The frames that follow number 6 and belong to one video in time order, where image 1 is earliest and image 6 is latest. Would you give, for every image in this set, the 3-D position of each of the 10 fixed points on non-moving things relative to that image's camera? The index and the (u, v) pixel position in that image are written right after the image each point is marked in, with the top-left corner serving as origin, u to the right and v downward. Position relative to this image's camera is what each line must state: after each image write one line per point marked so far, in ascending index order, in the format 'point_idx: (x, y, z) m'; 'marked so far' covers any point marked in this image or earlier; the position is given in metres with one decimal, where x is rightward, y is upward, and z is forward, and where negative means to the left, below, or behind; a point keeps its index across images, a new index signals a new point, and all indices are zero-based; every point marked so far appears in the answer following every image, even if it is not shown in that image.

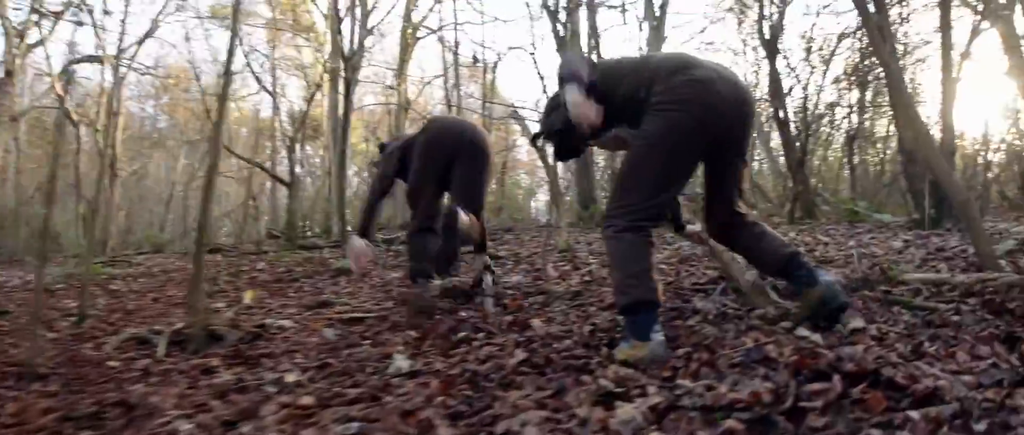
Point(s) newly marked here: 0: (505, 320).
0: (0.0, -0.5, +3.7) m
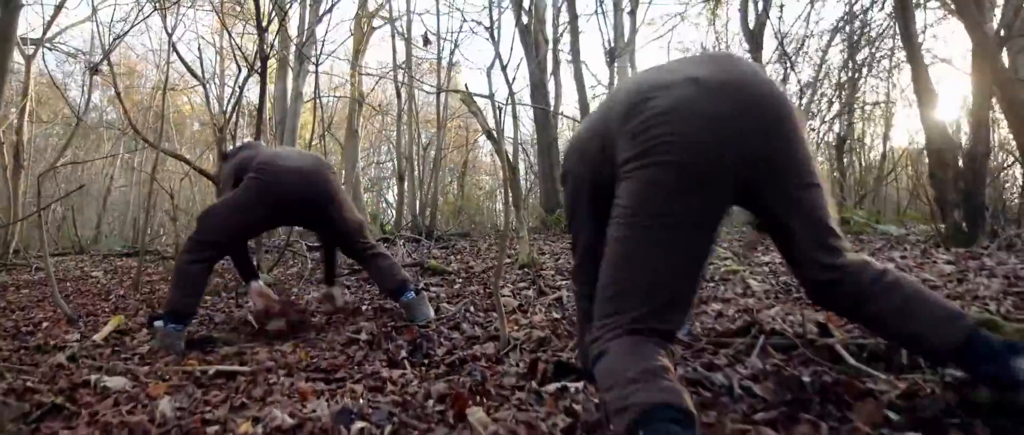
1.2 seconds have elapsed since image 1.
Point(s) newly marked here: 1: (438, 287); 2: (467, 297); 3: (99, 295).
0: (-0.2, -0.5, +2.4) m
1: (-0.5, -0.4, +5.3) m
2: (-0.2, -0.4, +4.5) m
3: (-3.6, -0.7, +7.2) m
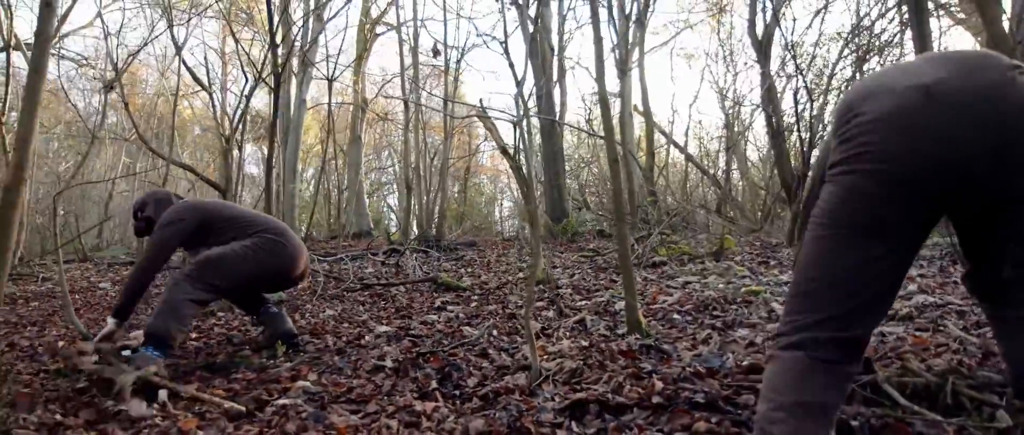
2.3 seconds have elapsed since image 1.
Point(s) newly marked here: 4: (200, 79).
0: (-0.1, -0.6, +2.4) m
1: (-0.4, -0.6, +5.3) m
2: (-0.1, -0.5, +4.5) m
3: (-3.5, -0.8, +7.2) m
4: (-3.4, +1.5, +9.0) m
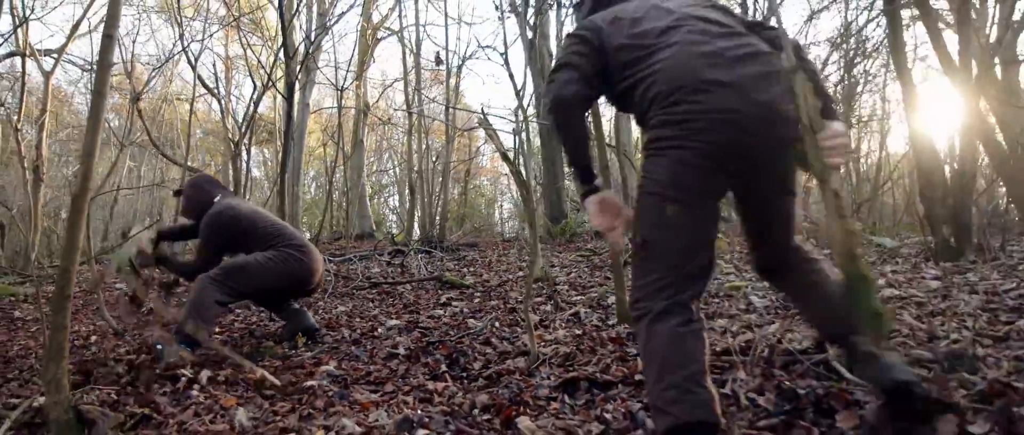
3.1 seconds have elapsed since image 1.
0: (-0.1, -0.6, +2.8) m
1: (-0.4, -0.6, +5.6) m
2: (-0.1, -0.6, +4.9) m
3: (-3.5, -0.8, +7.5) m
4: (-3.4, +1.5, +9.4) m
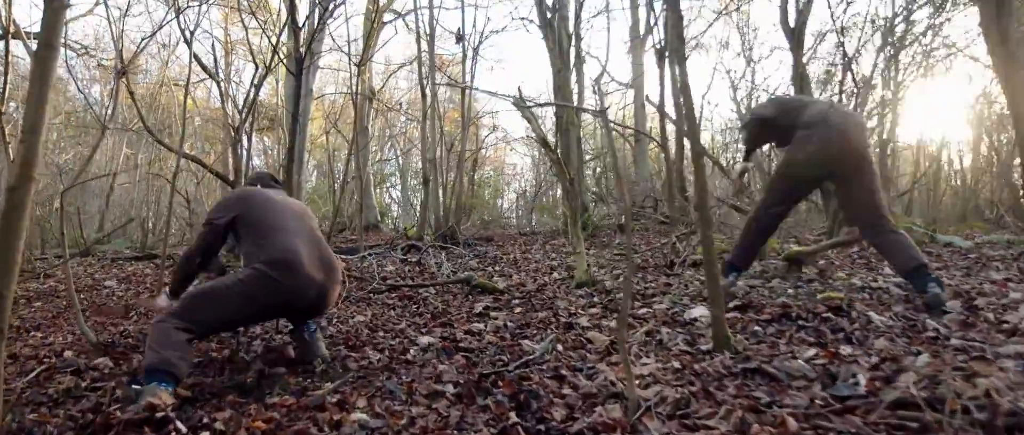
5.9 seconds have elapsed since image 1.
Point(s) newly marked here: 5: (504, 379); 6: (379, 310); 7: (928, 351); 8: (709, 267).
0: (+0.2, -0.6, +2.0) m
1: (-0.1, -0.5, +4.8) m
2: (+0.2, -0.5, +4.1) m
3: (-3.2, -0.7, +6.7) m
4: (-3.1, +1.5, +8.5) m
5: (0.0, -0.6, +3.0) m
6: (-0.9, -0.6, +5.4) m
7: (+1.5, -0.5, +3.1) m
8: (+0.8, -0.2, +3.3) m
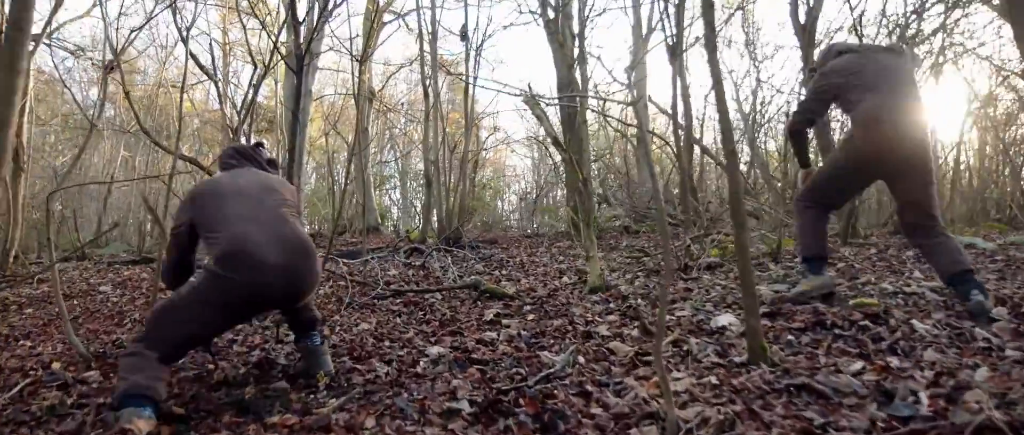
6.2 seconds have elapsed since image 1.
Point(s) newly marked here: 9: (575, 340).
0: (+0.2, -0.6, +1.7) m
1: (0.0, -0.6, +4.6) m
2: (+0.2, -0.6, +3.8) m
3: (-3.1, -0.8, +6.5) m
4: (-3.0, +1.5, +8.3) m
5: (0.0, -0.6, +2.7) m
6: (-0.8, -0.6, +5.2) m
7: (+1.6, -0.5, +2.8) m
8: (+0.8, -0.2, +3.0) m
9: (+0.3, -0.5, +3.7) m
